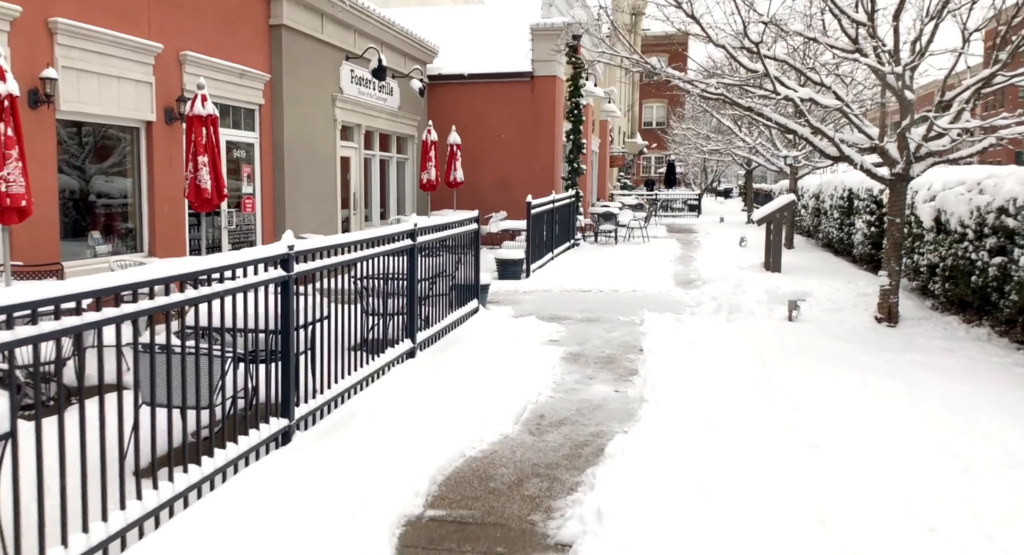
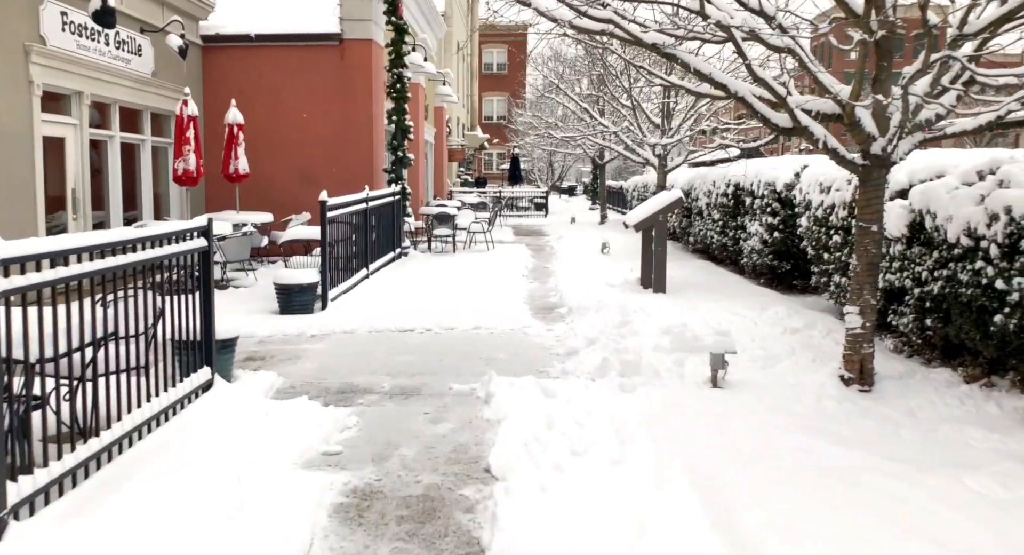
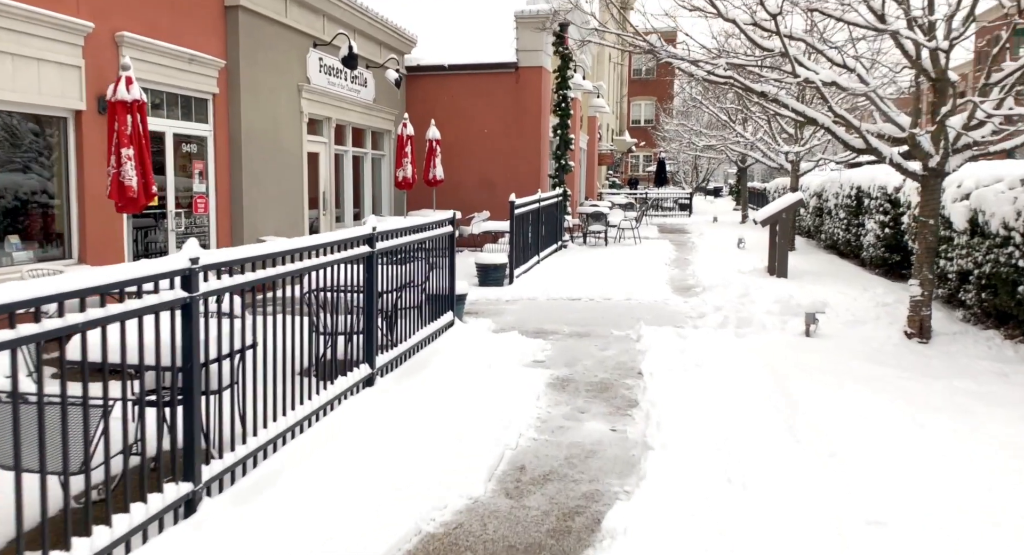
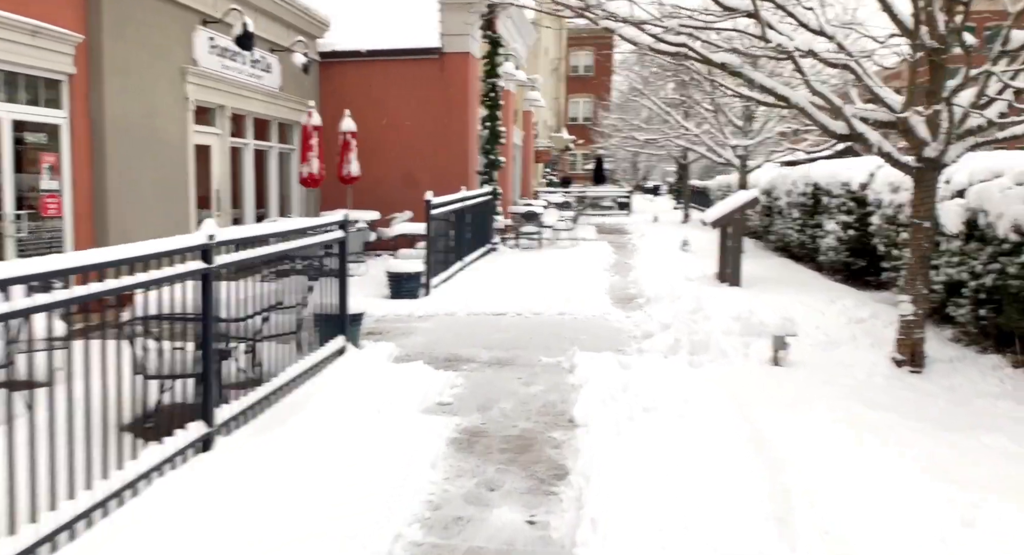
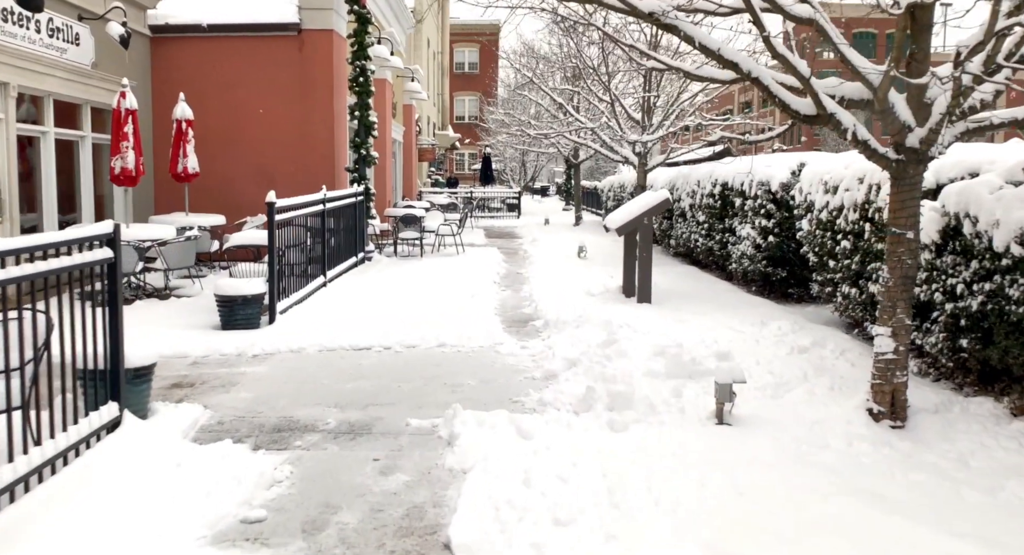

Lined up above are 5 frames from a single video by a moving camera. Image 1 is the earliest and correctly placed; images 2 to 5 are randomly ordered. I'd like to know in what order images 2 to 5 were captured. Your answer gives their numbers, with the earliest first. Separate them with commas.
3, 4, 2, 5
